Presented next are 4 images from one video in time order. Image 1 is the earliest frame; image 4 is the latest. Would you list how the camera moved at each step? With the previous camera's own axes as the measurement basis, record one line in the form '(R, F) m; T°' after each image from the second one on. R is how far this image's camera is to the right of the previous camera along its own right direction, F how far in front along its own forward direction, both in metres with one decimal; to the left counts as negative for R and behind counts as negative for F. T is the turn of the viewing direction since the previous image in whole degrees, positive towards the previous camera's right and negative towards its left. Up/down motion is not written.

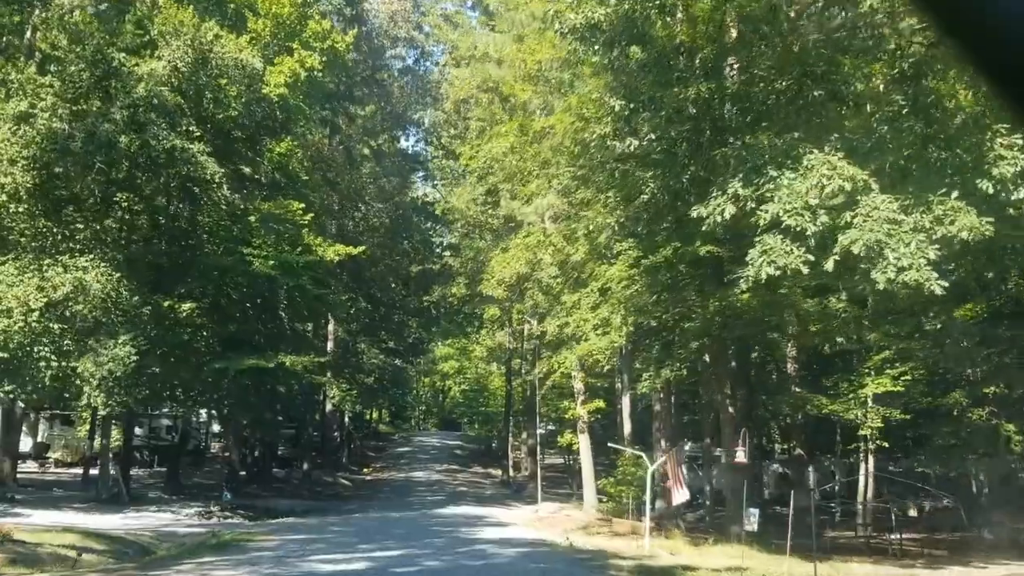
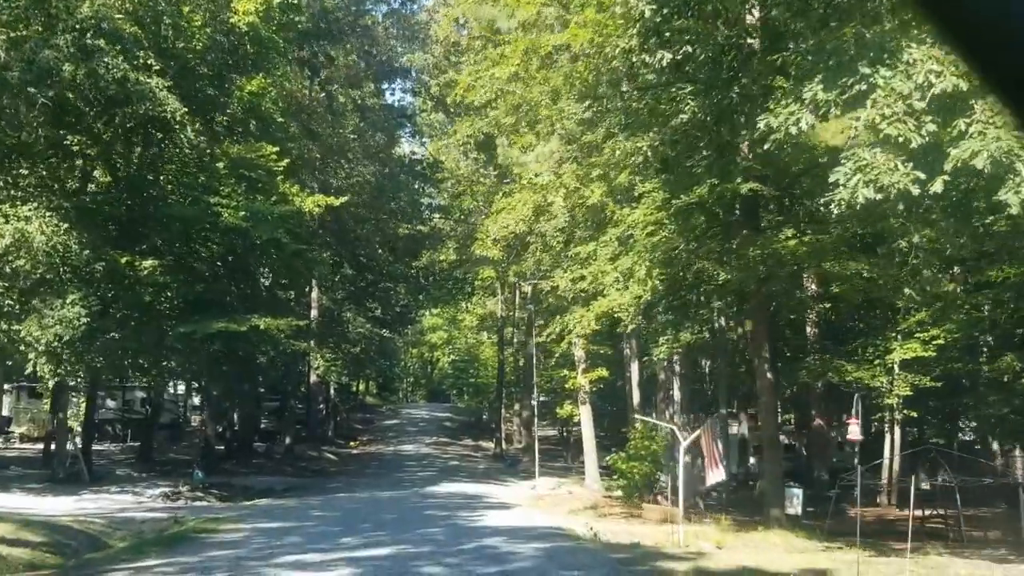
(-0.3, +2.6) m; +1°
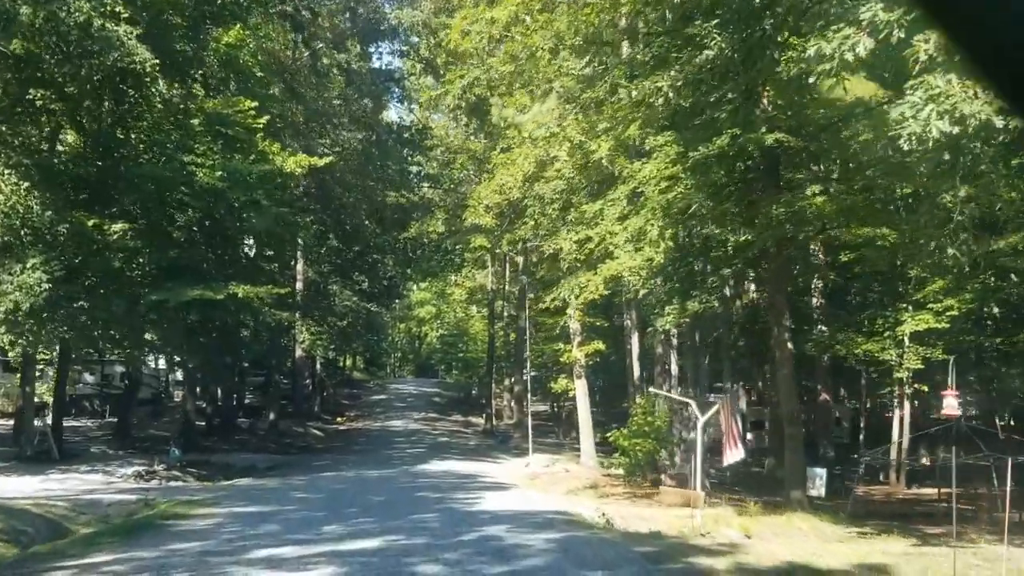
(-0.2, +1.4) m; +1°
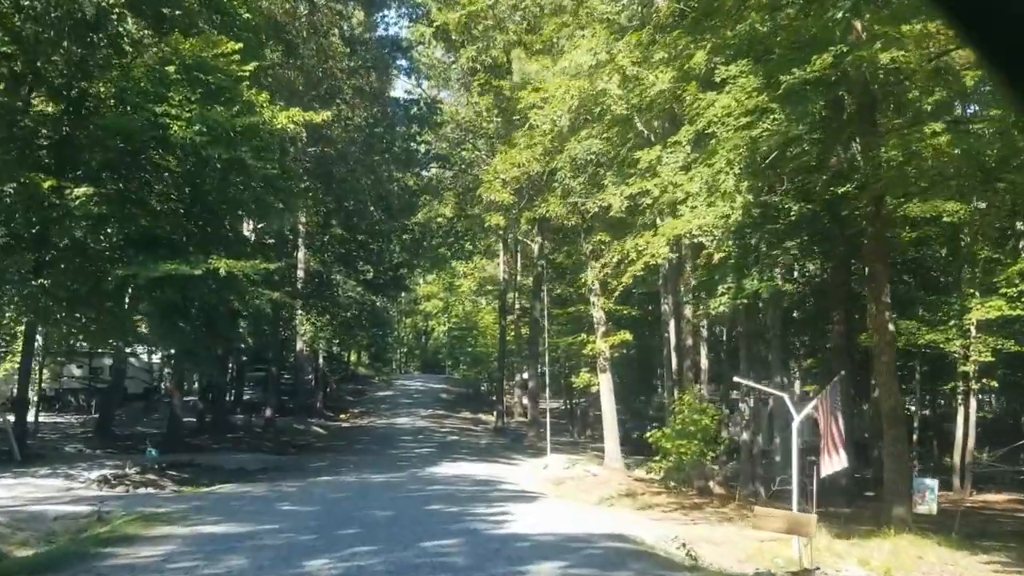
(-0.3, +3.0) m; 0°
